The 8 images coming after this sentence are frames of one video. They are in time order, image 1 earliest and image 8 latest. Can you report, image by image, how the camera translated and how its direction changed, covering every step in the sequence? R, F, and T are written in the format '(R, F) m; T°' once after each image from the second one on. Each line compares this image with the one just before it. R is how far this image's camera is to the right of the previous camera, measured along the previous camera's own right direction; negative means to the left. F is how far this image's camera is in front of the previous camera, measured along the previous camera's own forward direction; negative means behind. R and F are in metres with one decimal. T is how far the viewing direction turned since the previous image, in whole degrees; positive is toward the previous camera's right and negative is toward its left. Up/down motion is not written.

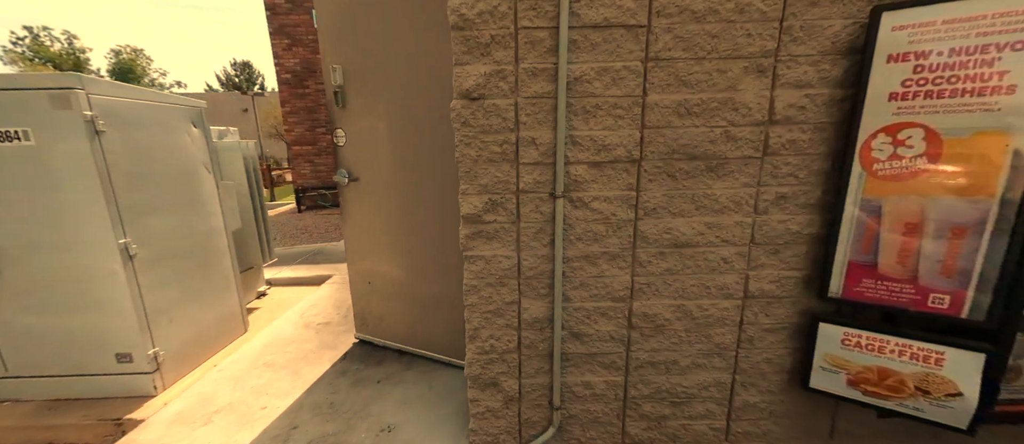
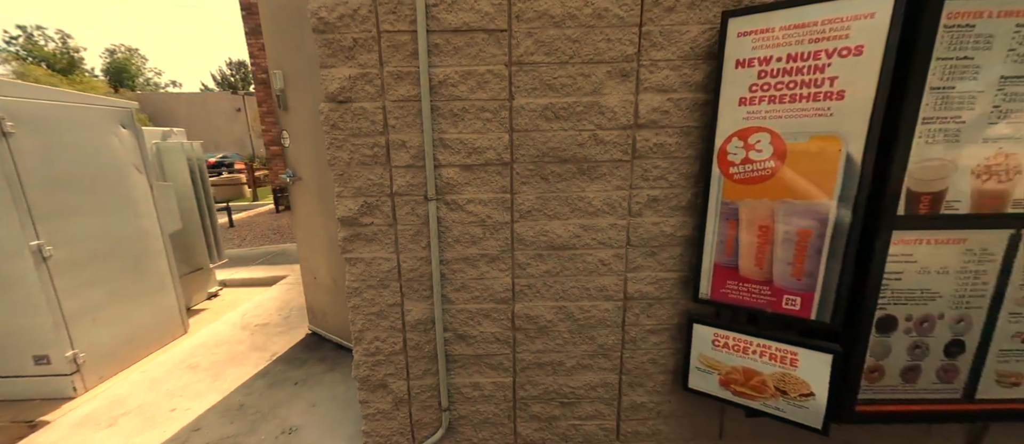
(+0.5, 0.0) m; +1°
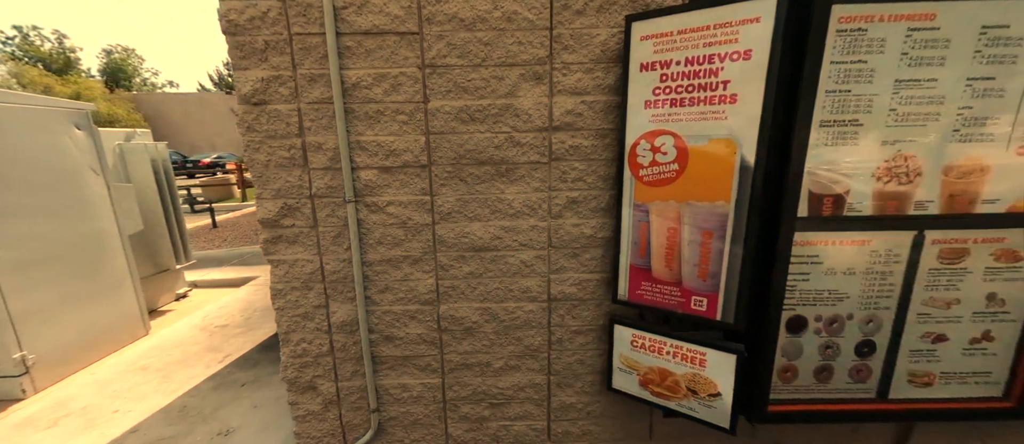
(+0.3, 0.0) m; 0°
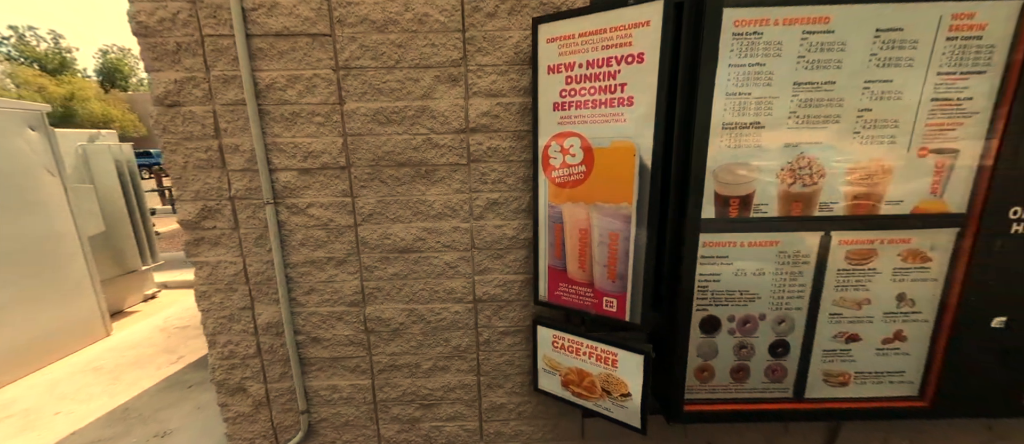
(+0.3, 0.0) m; 0°
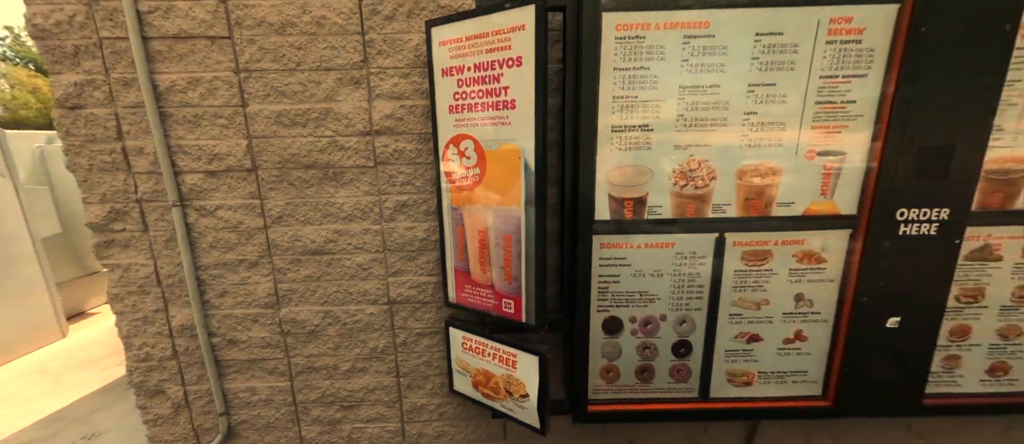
(+0.4, 0.0) m; 0°
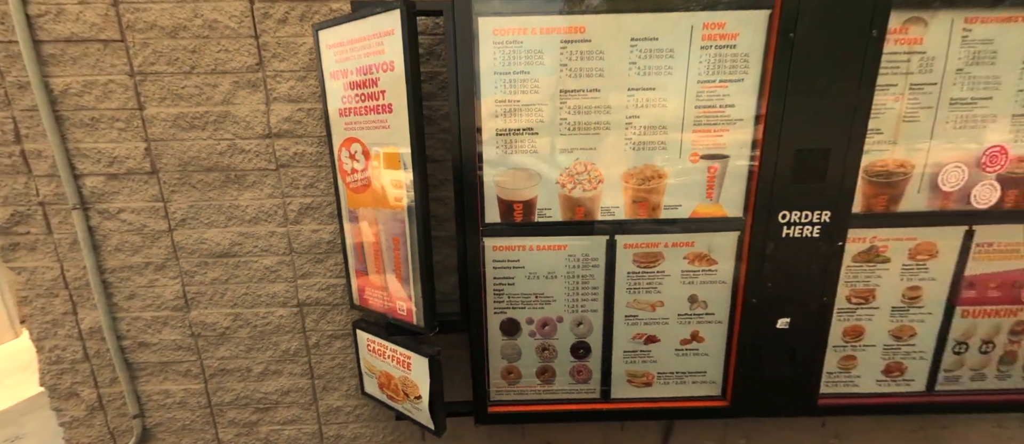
(+0.4, 0.0) m; 0°
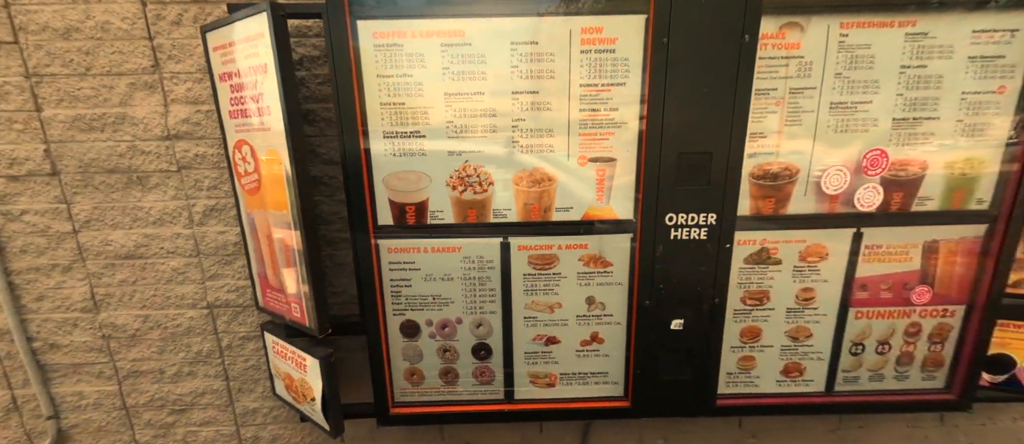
(+0.4, 0.0) m; 0°
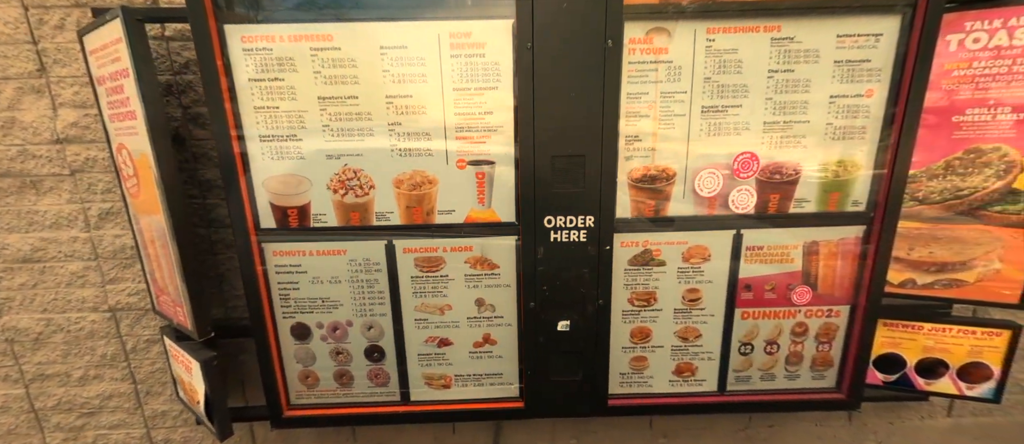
(+0.5, 0.0) m; 0°
